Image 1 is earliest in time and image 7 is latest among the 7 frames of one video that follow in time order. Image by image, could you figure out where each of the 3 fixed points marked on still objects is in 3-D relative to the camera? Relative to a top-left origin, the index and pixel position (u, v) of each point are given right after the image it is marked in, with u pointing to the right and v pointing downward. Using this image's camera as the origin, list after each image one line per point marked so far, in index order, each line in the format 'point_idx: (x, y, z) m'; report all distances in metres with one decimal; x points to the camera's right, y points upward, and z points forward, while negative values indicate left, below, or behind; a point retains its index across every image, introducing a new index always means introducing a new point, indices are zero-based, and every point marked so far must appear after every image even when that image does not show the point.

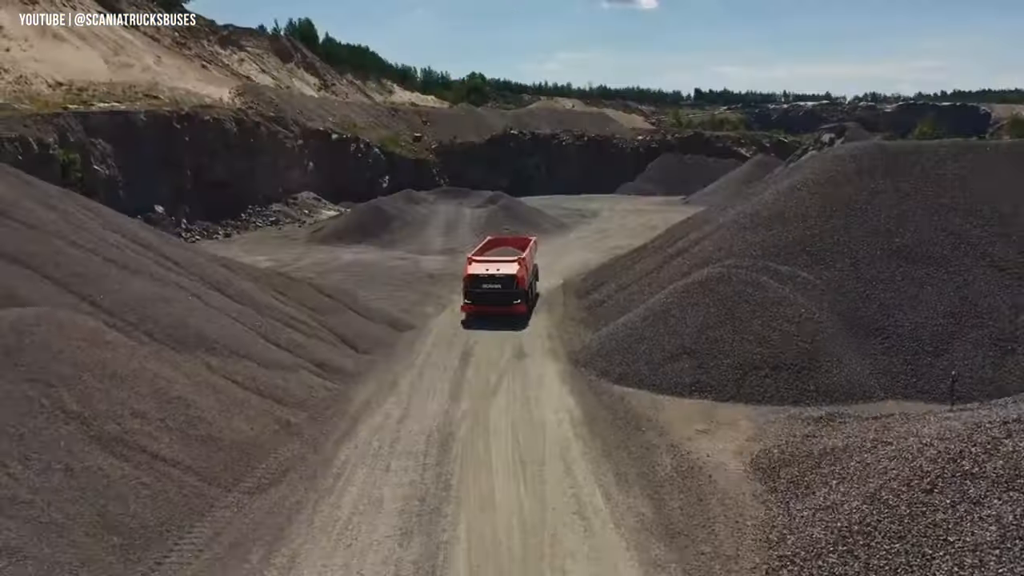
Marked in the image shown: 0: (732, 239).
0: (+4.4, +1.0, +17.2) m
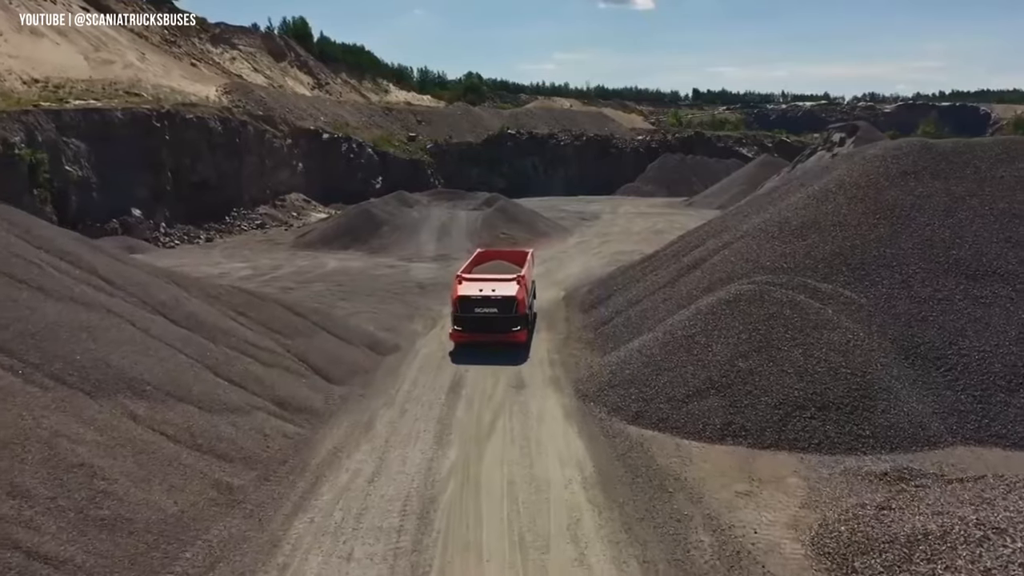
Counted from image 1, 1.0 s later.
0: (+4.4, +0.7, +15.1) m
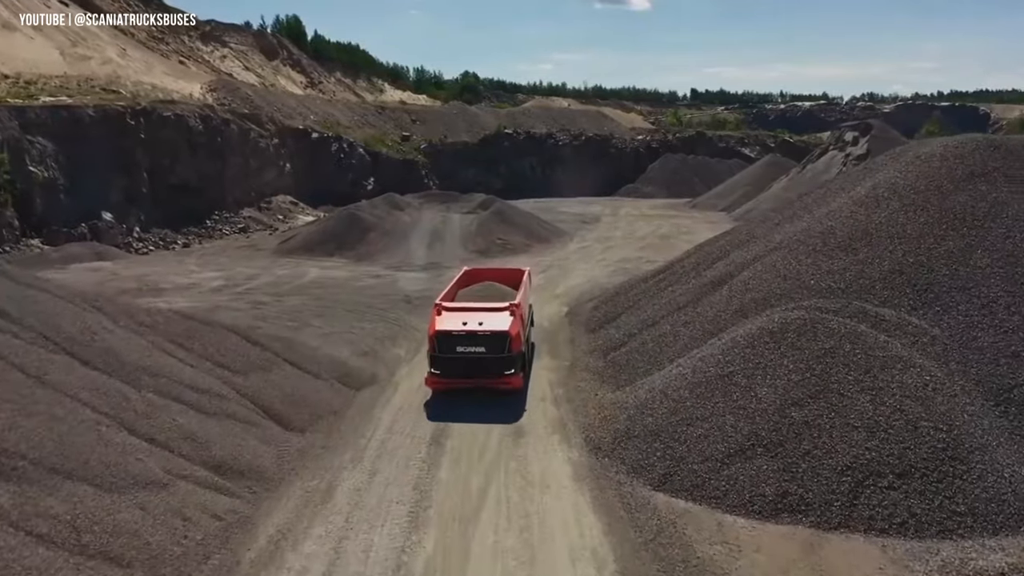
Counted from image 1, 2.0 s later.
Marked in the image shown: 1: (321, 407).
0: (+4.3, +0.3, +12.9) m
1: (-2.6, -1.6, +11.6) m
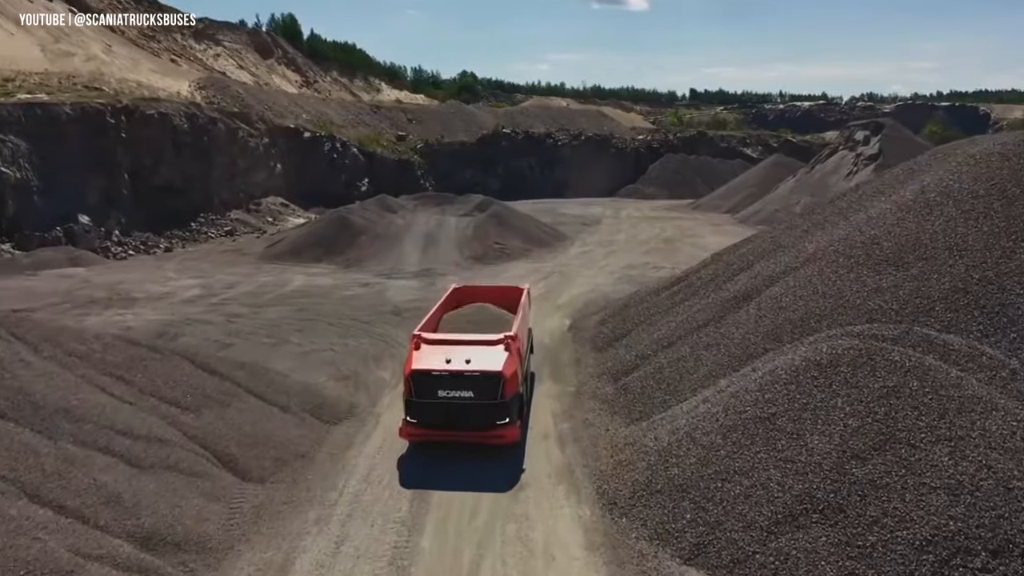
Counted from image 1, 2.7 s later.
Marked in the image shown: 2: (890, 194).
0: (+4.3, +0.1, +11.2) m
1: (-2.6, -1.8, +9.9) m
2: (+5.8, +1.4, +13.2) m
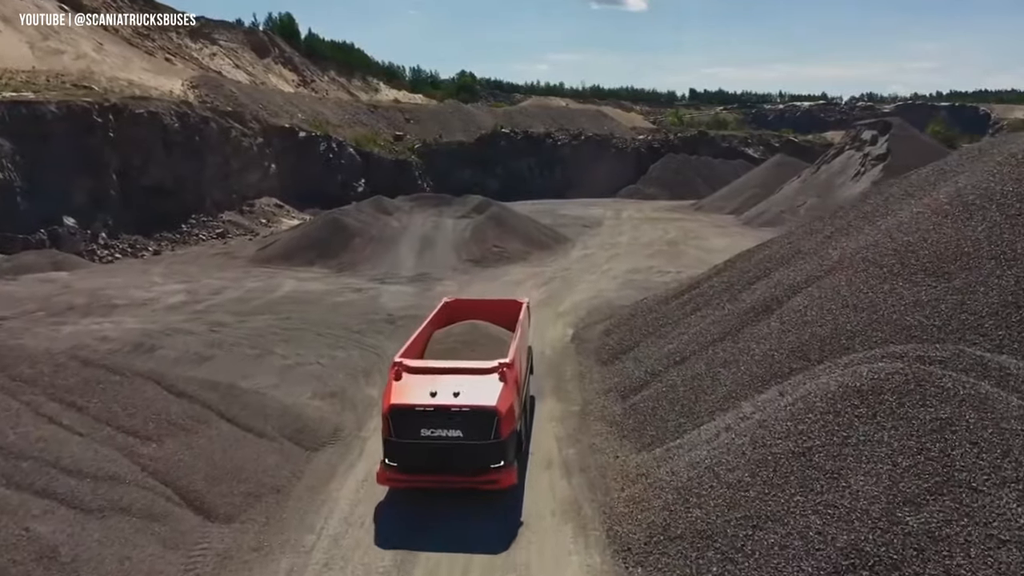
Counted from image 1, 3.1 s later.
0: (+4.3, -0.1, +10.2) m
1: (-2.6, -2.0, +8.9) m
2: (+5.8, +1.3, +12.2) m
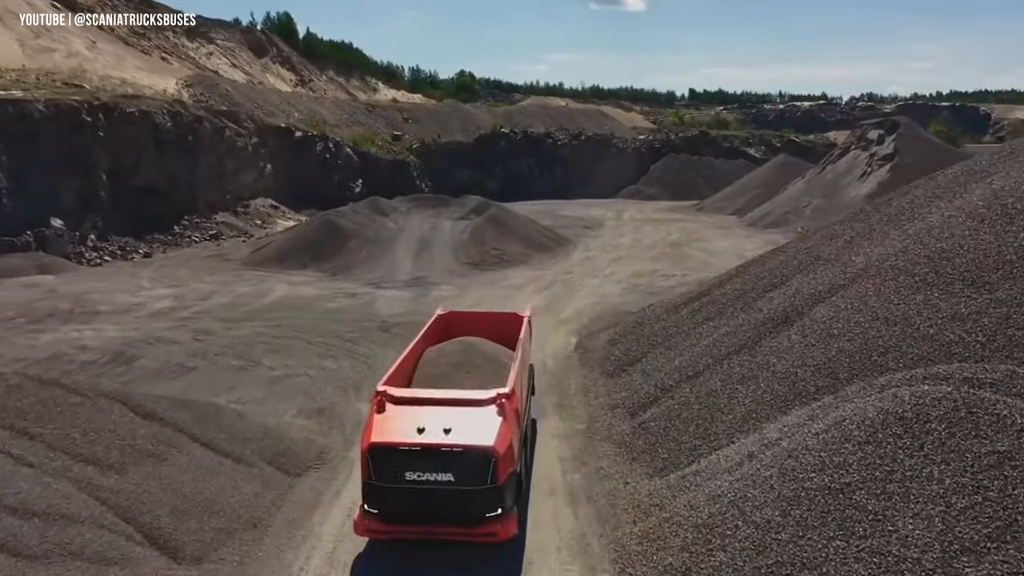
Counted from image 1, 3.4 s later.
0: (+4.3, -0.2, +9.3) m
1: (-2.6, -2.1, +8.1) m
2: (+5.8, +1.2, +11.4) m
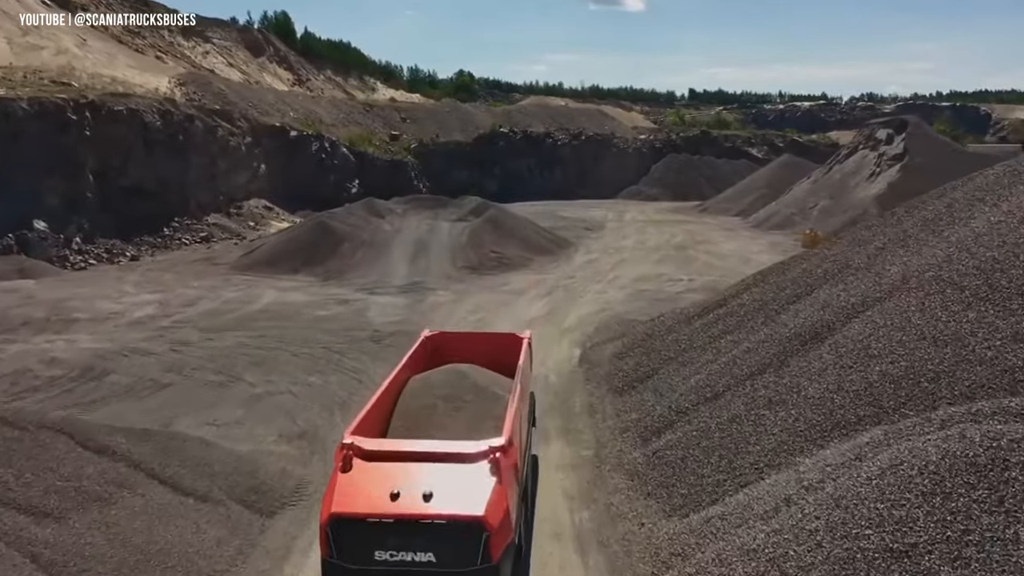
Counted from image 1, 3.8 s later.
0: (+4.3, -0.3, +8.3) m
1: (-2.6, -2.3, +7.0) m
2: (+5.8, +1.0, +10.3) m
